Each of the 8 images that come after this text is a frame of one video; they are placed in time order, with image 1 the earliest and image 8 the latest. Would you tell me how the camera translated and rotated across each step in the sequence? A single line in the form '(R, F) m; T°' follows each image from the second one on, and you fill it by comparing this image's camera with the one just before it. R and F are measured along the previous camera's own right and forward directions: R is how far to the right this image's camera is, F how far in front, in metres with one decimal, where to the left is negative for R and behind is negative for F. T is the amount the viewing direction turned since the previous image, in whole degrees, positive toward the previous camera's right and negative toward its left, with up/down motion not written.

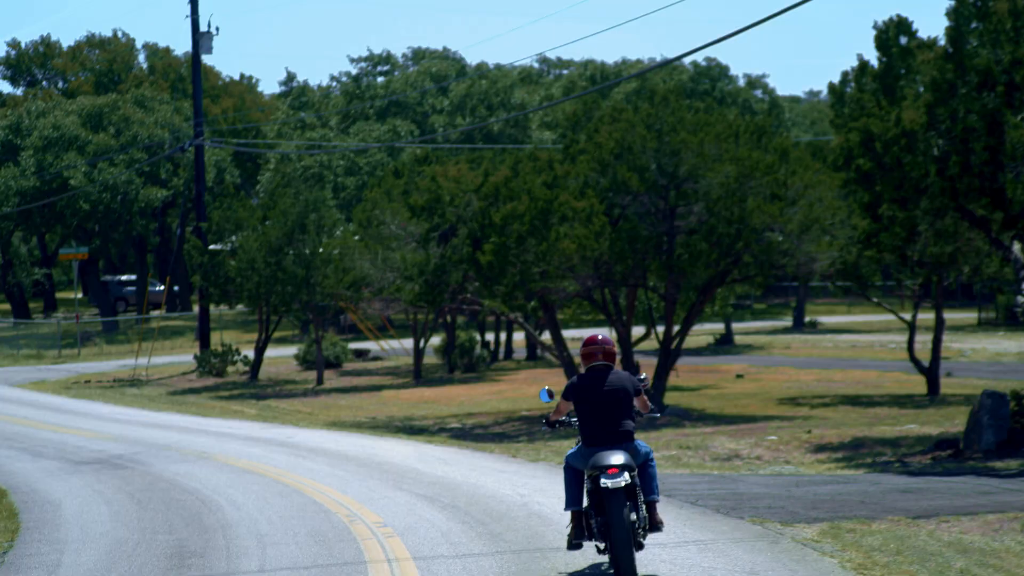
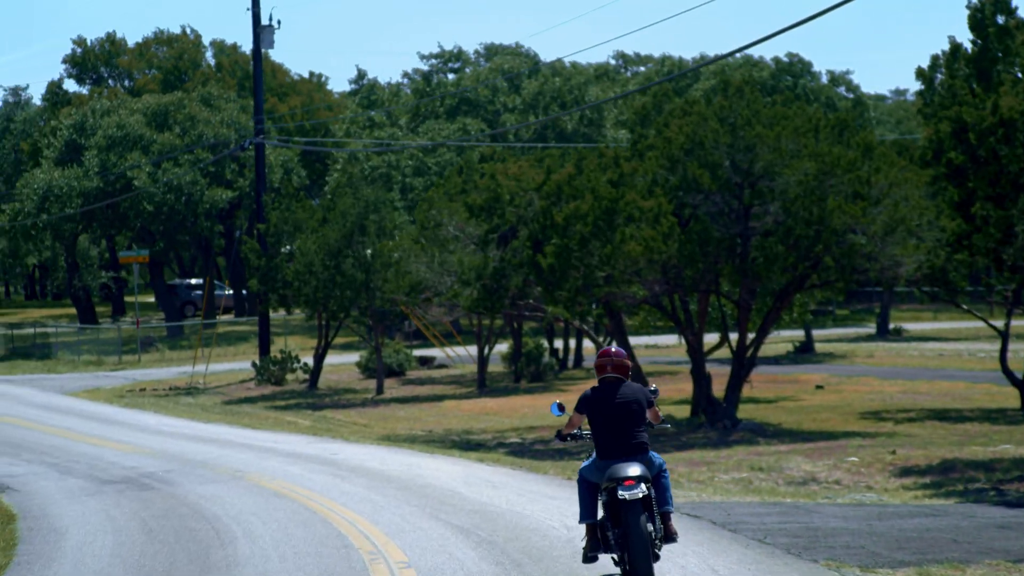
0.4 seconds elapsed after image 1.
(+0.2, +1.4) m; -2°
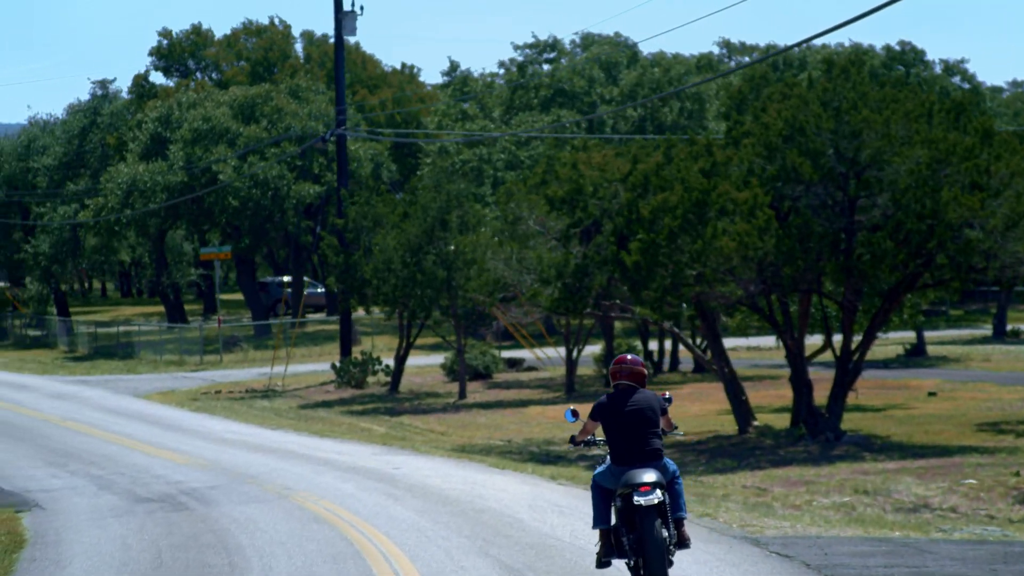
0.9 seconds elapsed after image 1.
(+0.2, +1.7) m; -3°
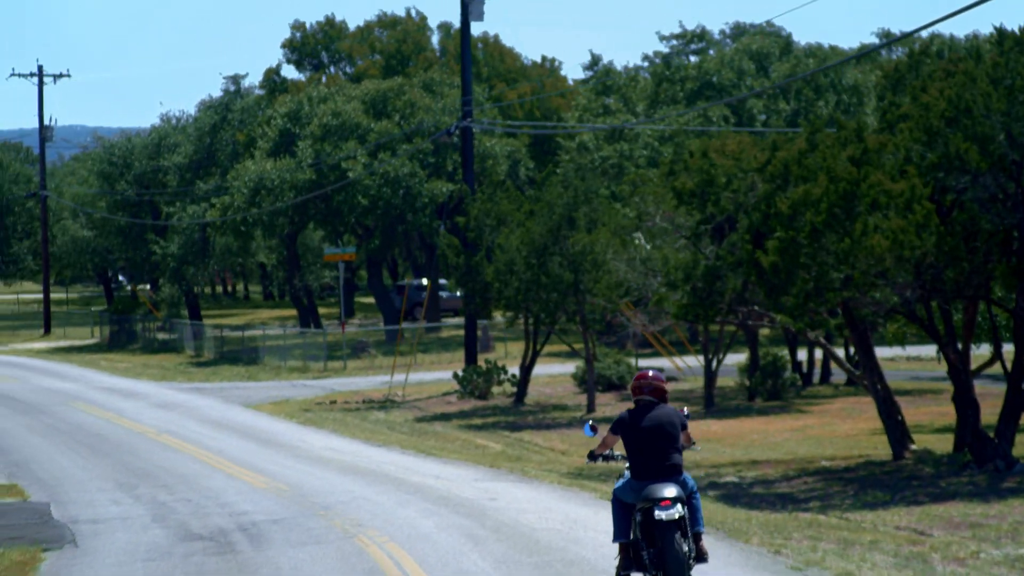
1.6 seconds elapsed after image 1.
(+0.3, +2.3) m; -5°
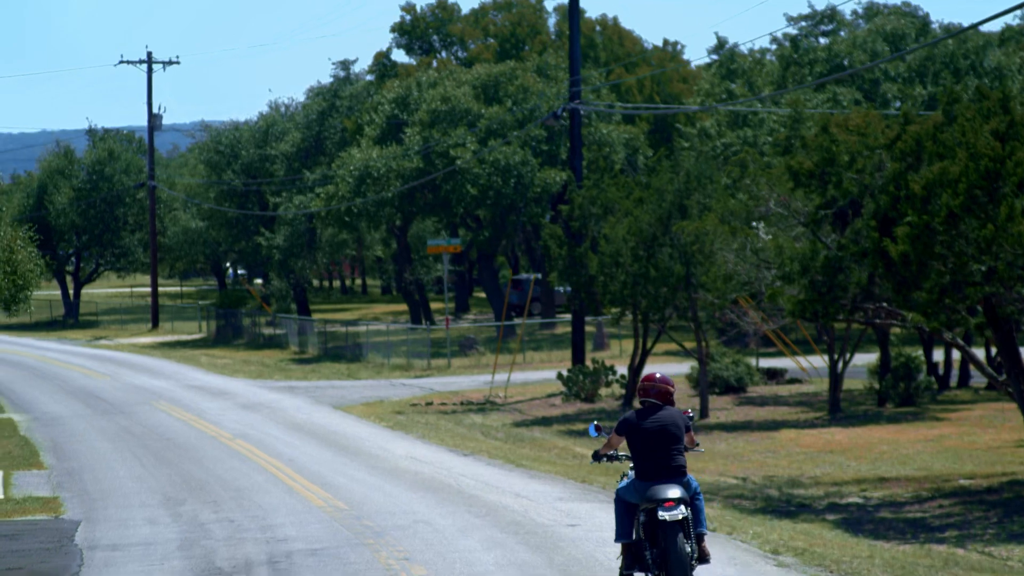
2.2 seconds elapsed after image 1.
(+0.3, +2.1) m; -4°
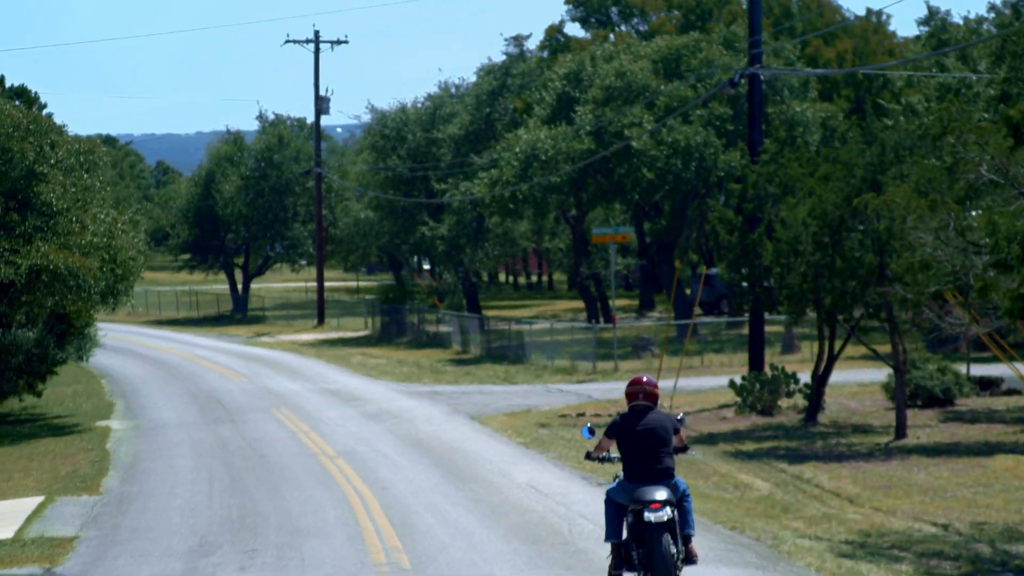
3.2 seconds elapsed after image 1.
(+0.5, +3.8) m; -6°
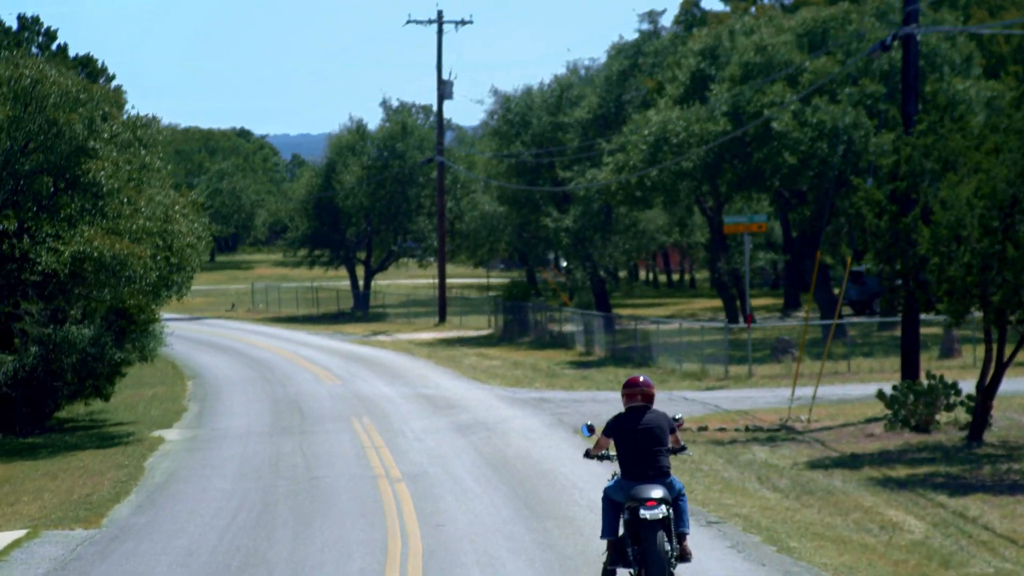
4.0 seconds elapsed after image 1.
(+0.4, +3.3) m; -4°
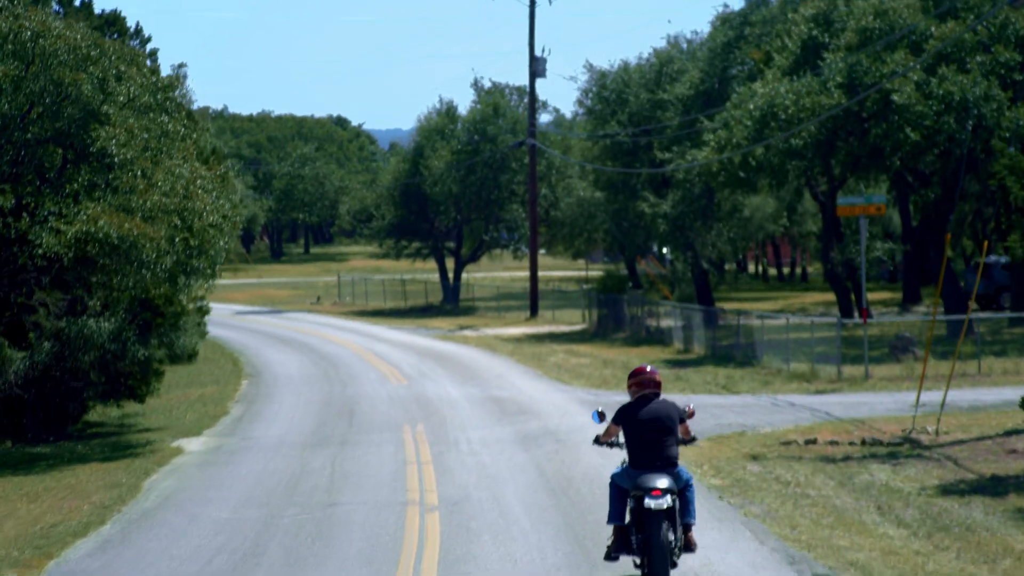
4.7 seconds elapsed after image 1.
(+0.3, +3.1) m; -3°
